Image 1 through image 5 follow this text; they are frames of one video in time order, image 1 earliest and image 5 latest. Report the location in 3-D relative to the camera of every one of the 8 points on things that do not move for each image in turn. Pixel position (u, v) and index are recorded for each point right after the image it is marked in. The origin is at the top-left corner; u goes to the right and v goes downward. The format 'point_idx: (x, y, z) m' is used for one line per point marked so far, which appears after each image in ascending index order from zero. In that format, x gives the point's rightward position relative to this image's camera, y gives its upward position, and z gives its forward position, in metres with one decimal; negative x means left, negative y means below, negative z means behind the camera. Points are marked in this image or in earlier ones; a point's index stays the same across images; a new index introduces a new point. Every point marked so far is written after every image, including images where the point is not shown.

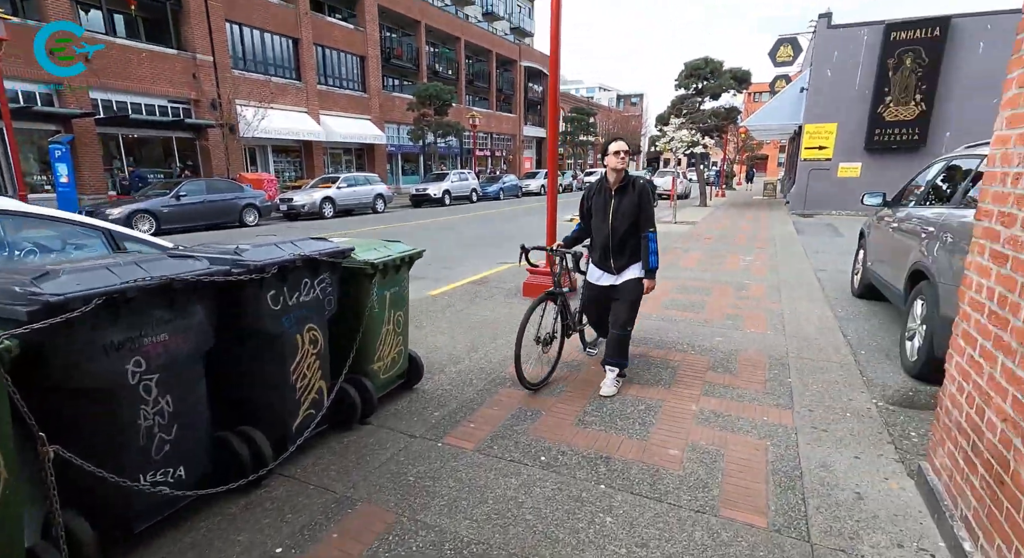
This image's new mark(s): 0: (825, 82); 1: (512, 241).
0: (+11.1, +6.9, +17.2) m
1: (0.0, +1.0, +12.5) m
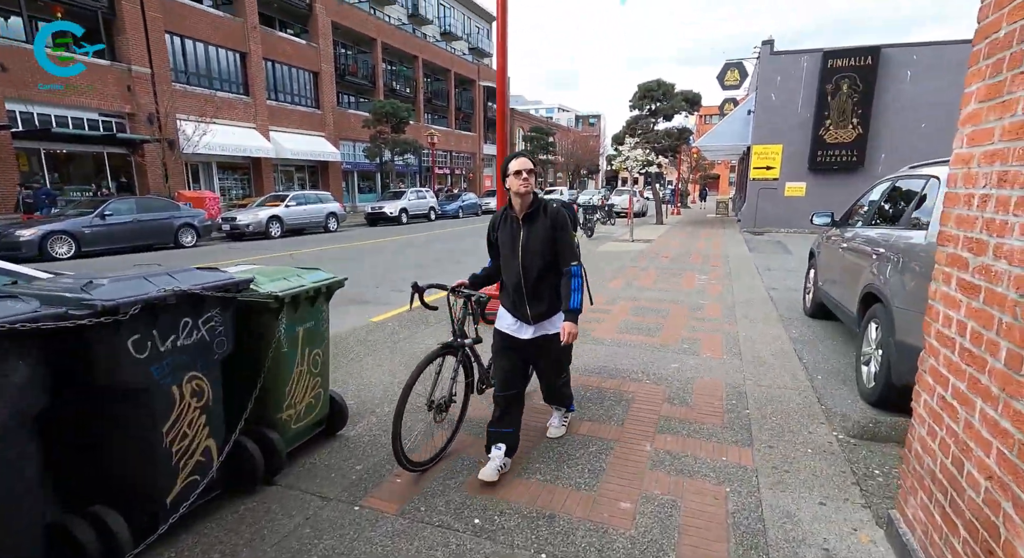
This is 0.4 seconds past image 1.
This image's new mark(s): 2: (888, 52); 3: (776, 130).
0: (+9.5, +6.4, +17.9) m
1: (-1.1, +0.5, +12.2) m
2: (+12.7, +7.6, +16.4) m
3: (+9.8, +5.5, +18.0) m
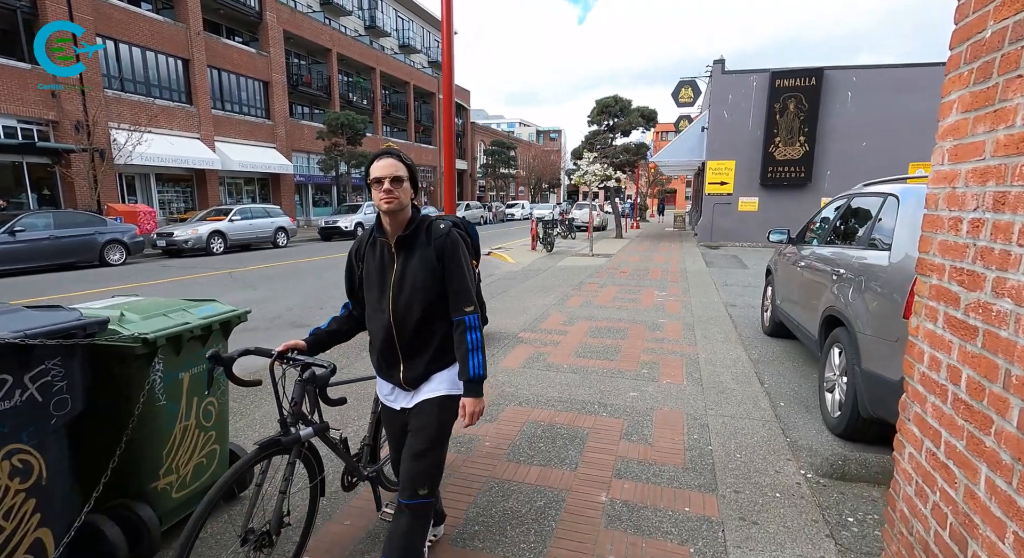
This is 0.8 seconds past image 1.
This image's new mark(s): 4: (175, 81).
0: (+7.9, +5.9, +18.3) m
1: (-2.1, +0.1, +11.7) m
2: (+11.2, +7.2, +17.2) m
3: (+8.2, +5.0, +18.5) m
4: (-13.6, +8.0, +19.6) m
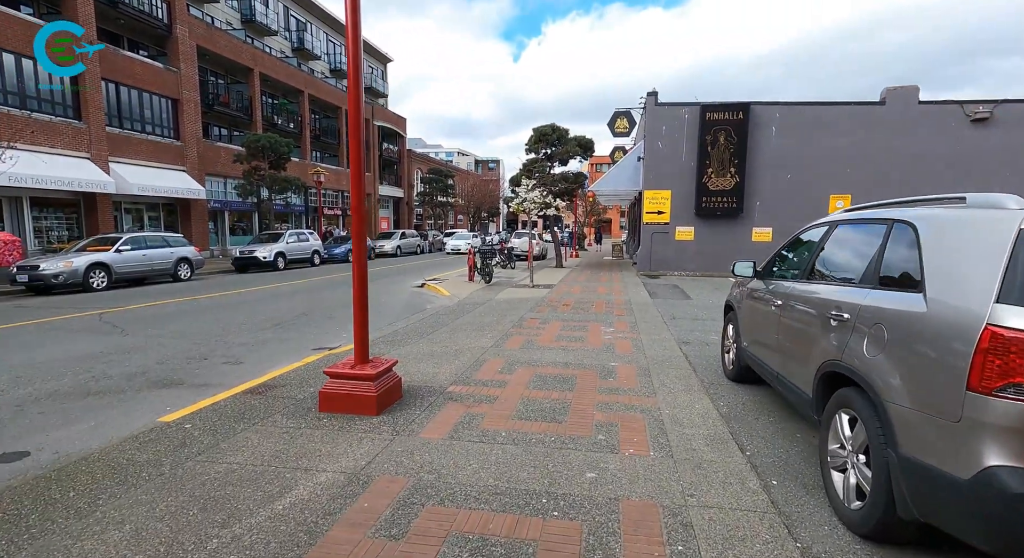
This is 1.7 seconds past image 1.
0: (+5.5, +4.8, +18.5) m
1: (-3.6, -0.7, +10.4) m
2: (+8.9, +6.2, +17.8) m
3: (+5.8, +3.9, +18.6) m
4: (-16.0, +6.6, +17.3) m
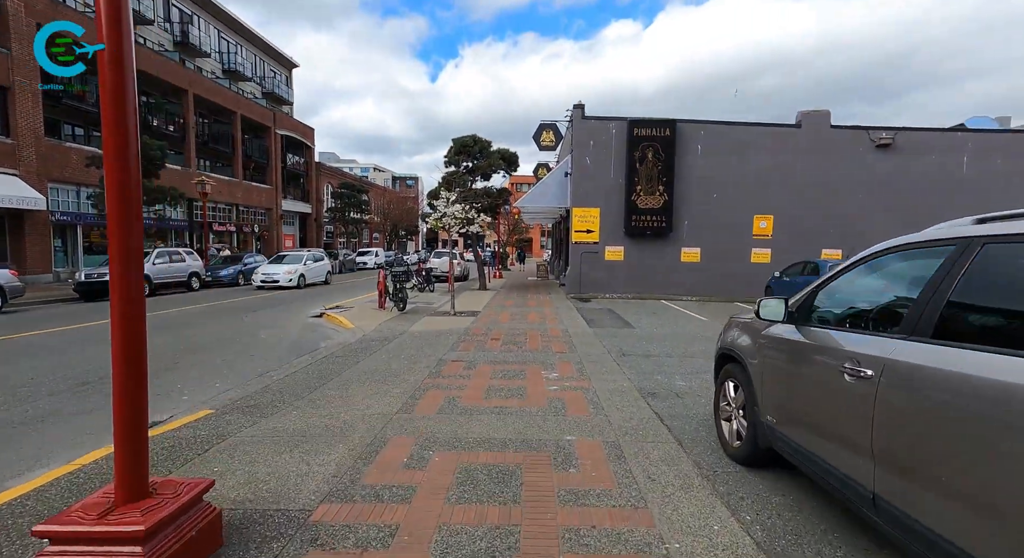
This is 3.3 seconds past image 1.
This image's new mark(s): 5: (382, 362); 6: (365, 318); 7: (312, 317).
0: (+2.7, +4.0, +17.5) m
1: (-5.0, -1.3, +7.8) m
2: (+6.1, +5.5, +17.4) m
3: (+2.9, +3.1, +17.6) m
4: (-18.4, +5.7, +12.9) m
5: (-2.1, -1.3, +7.6) m
6: (-3.7, -1.0, +12.3) m
7: (-5.1, -1.0, +12.4) m
